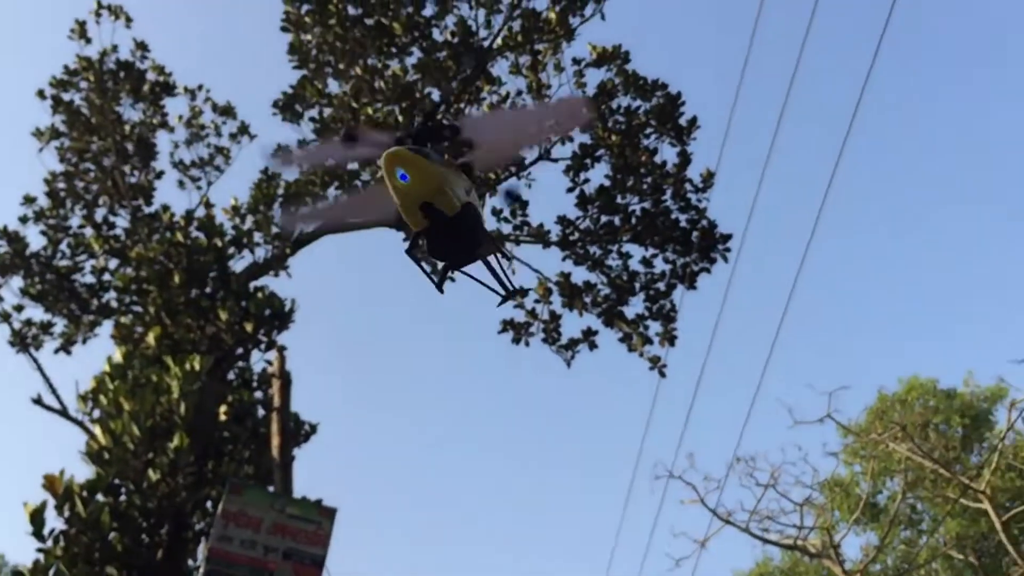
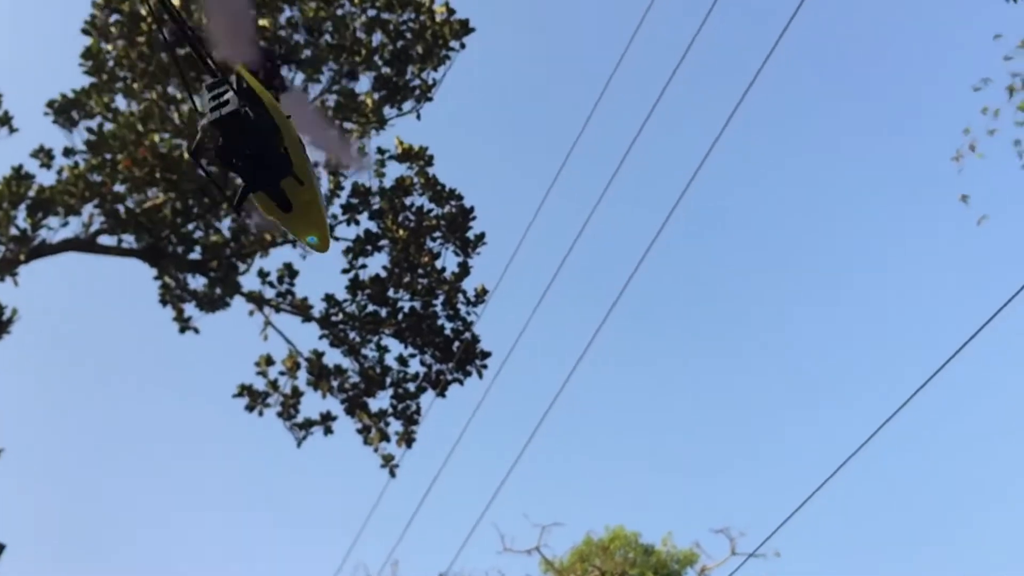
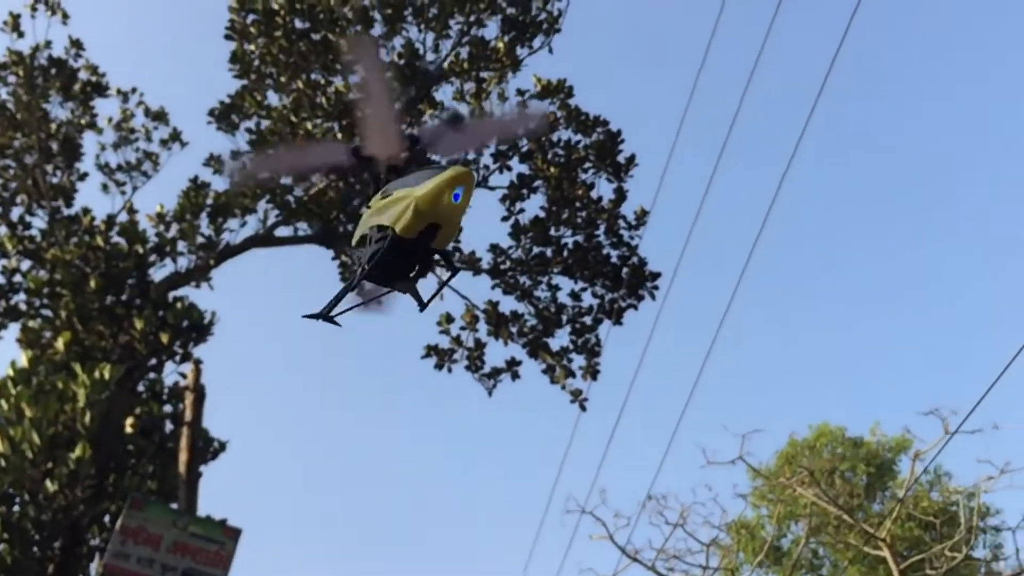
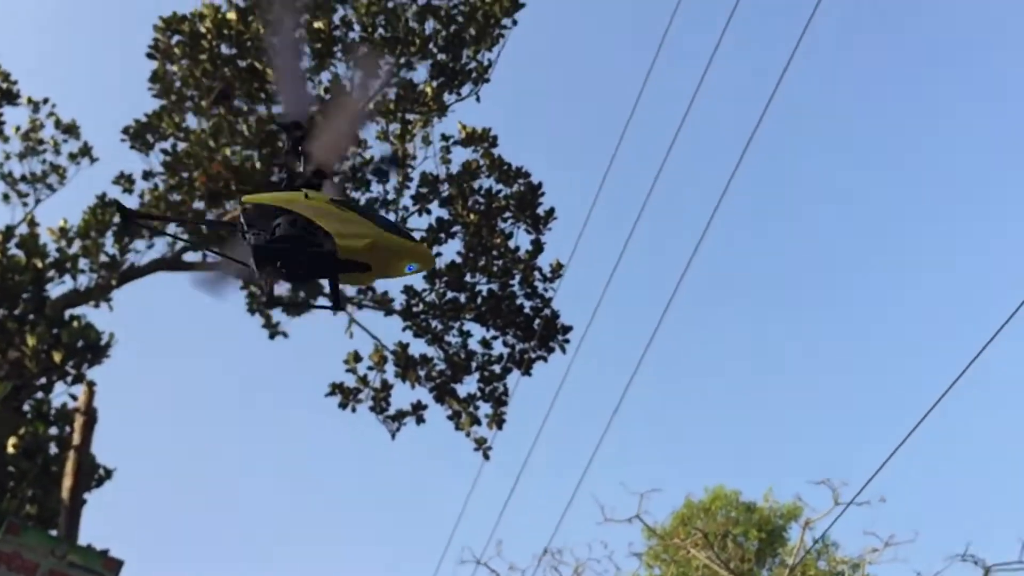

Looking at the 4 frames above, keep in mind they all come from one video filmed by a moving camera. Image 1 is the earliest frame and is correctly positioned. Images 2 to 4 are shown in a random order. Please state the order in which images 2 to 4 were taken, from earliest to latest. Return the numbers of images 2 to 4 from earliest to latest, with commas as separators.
3, 4, 2
